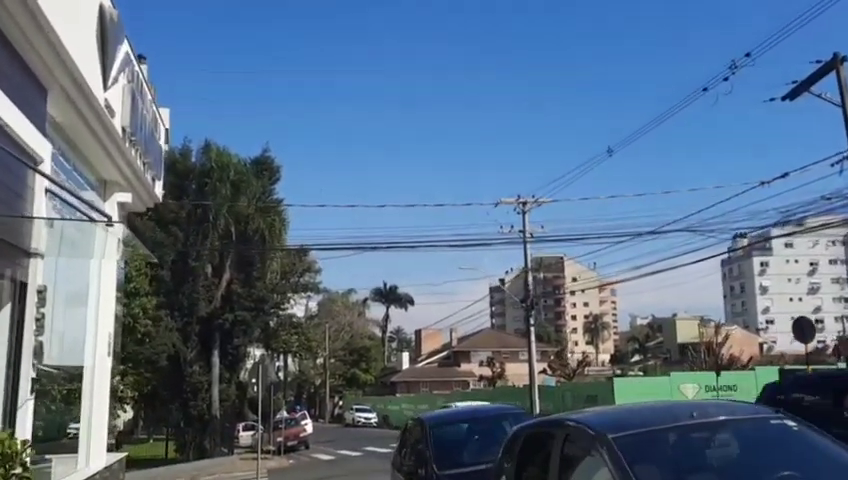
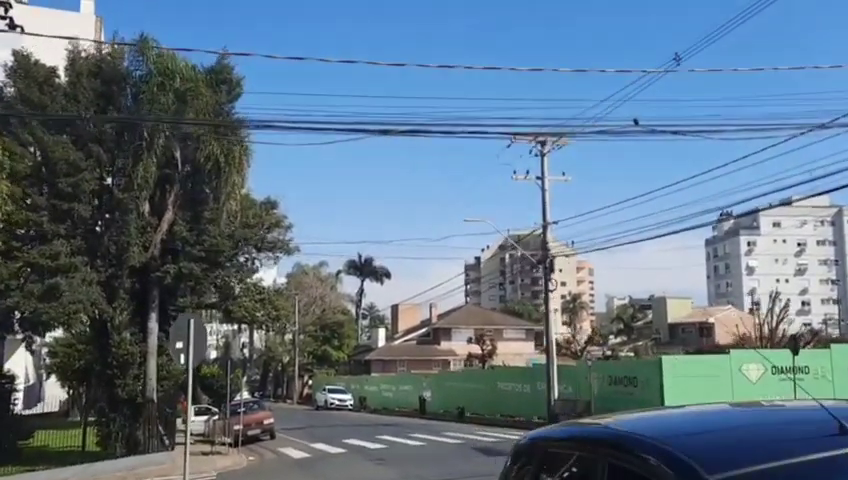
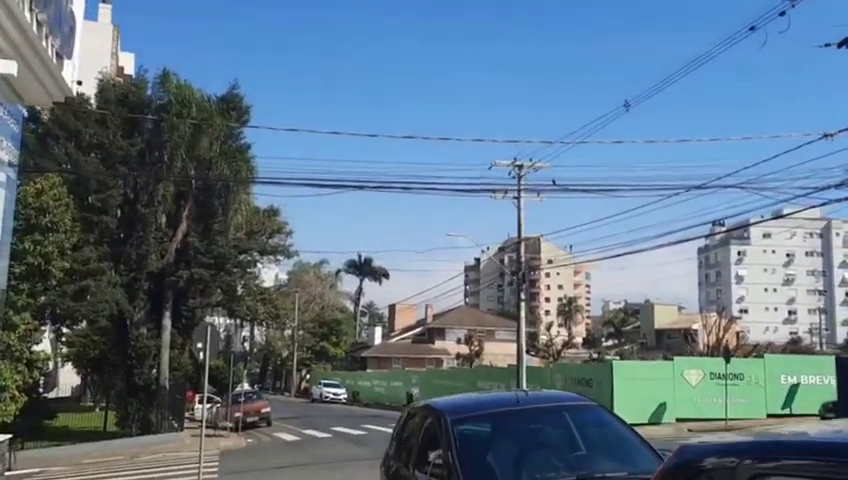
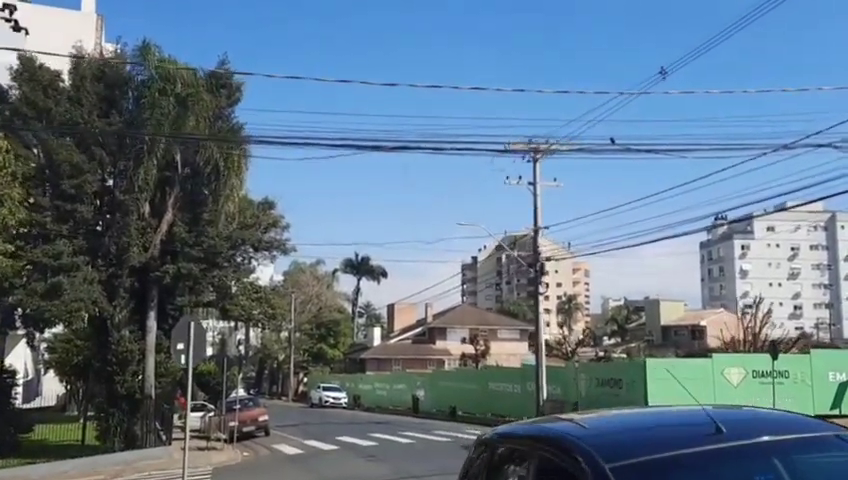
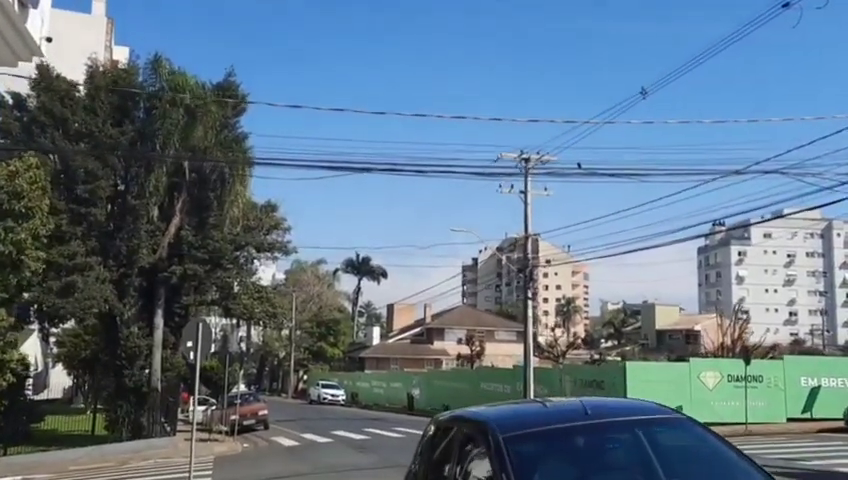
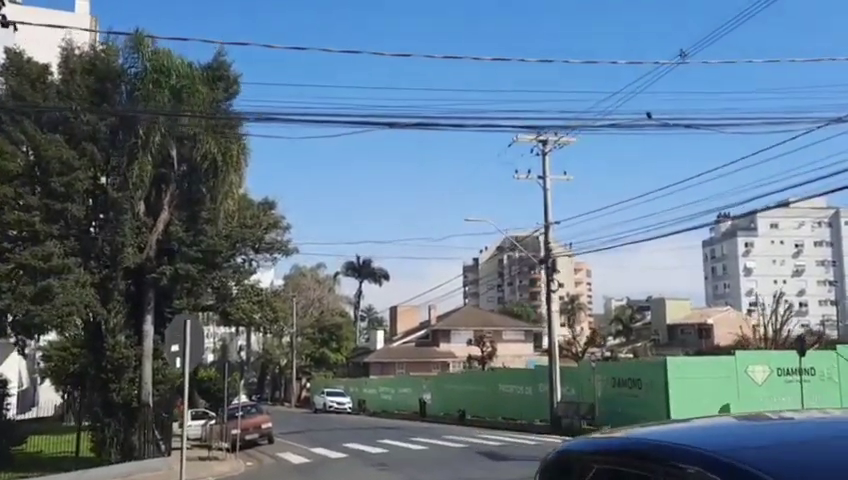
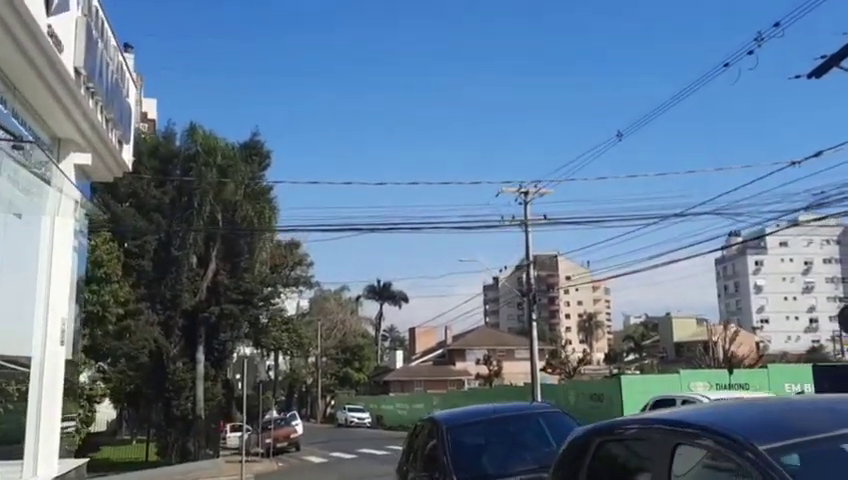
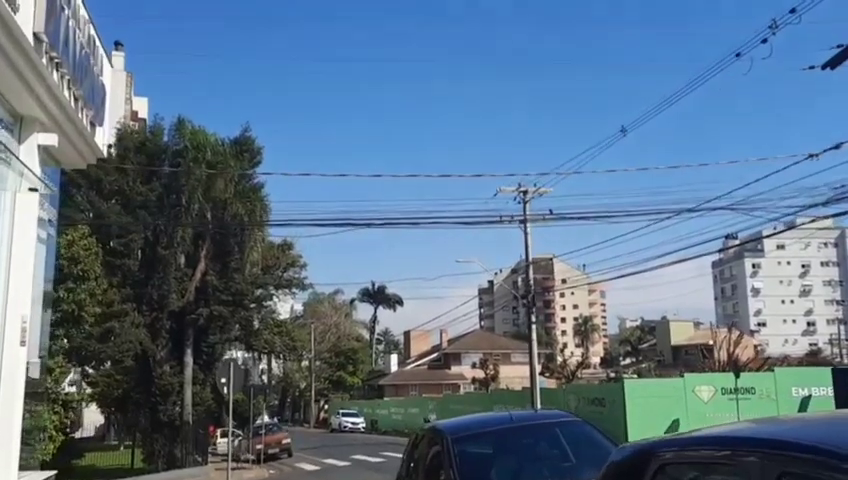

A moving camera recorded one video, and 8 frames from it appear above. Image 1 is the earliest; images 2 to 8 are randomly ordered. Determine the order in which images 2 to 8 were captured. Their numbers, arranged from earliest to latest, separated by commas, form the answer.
7, 8, 3, 5, 4, 2, 6
